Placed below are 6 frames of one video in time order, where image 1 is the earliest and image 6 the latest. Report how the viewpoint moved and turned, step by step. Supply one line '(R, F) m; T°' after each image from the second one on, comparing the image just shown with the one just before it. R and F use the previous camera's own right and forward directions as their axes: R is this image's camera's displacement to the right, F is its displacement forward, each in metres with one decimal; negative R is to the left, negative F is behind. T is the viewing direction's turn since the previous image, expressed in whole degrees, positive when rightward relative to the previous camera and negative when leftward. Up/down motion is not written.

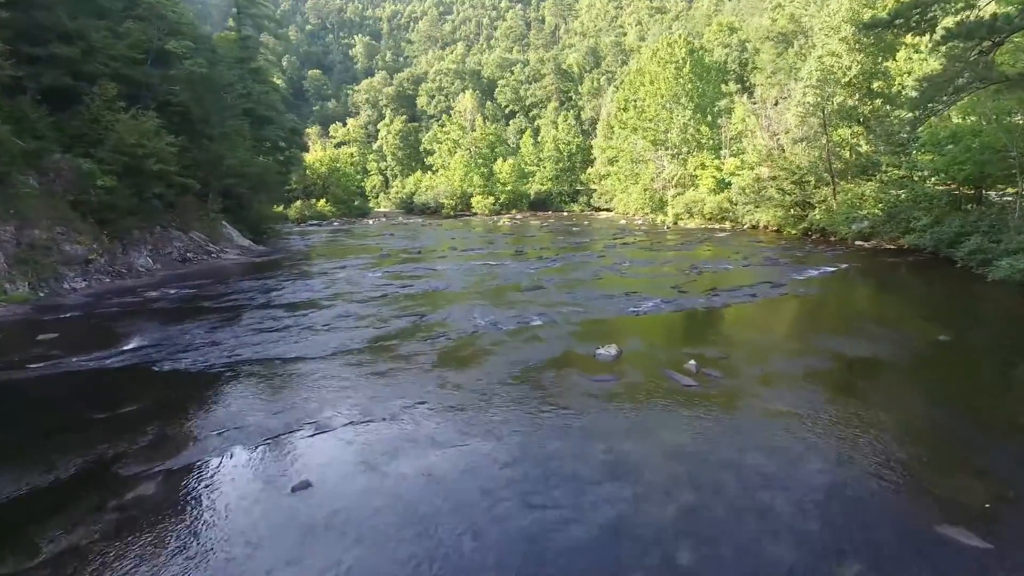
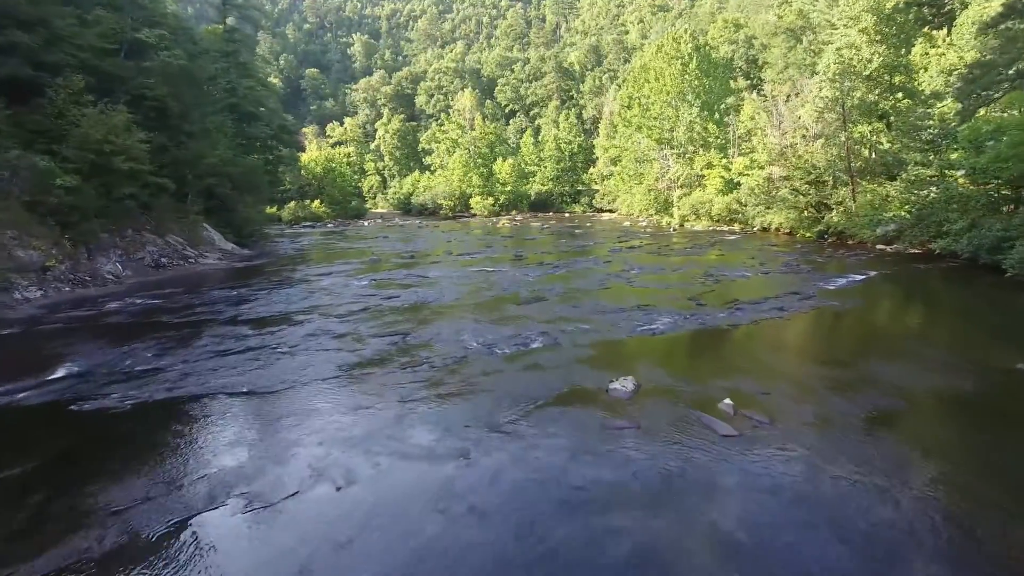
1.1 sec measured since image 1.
(0.0, +1.8) m; 0°
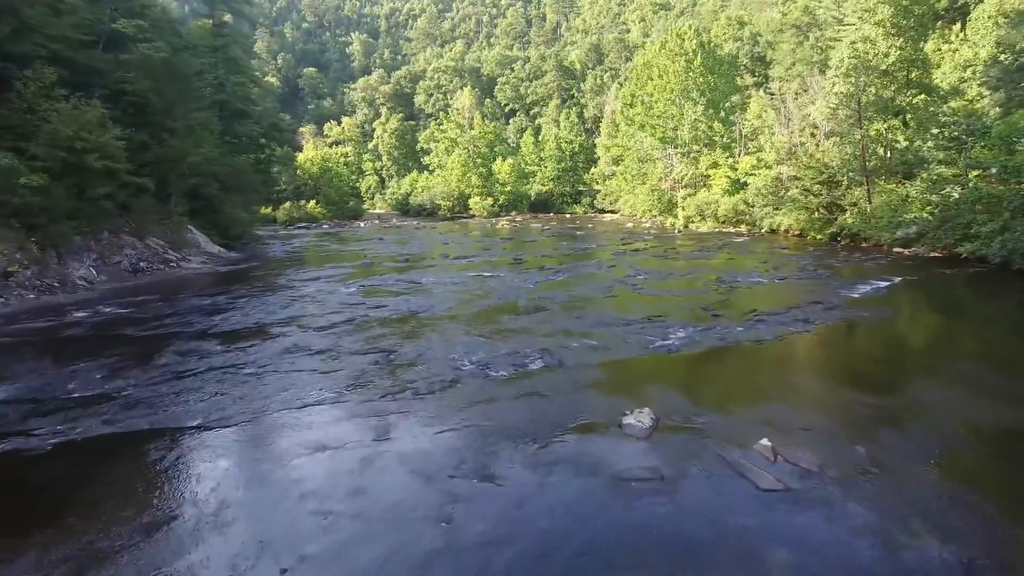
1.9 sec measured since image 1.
(0.0, +1.3) m; 0°
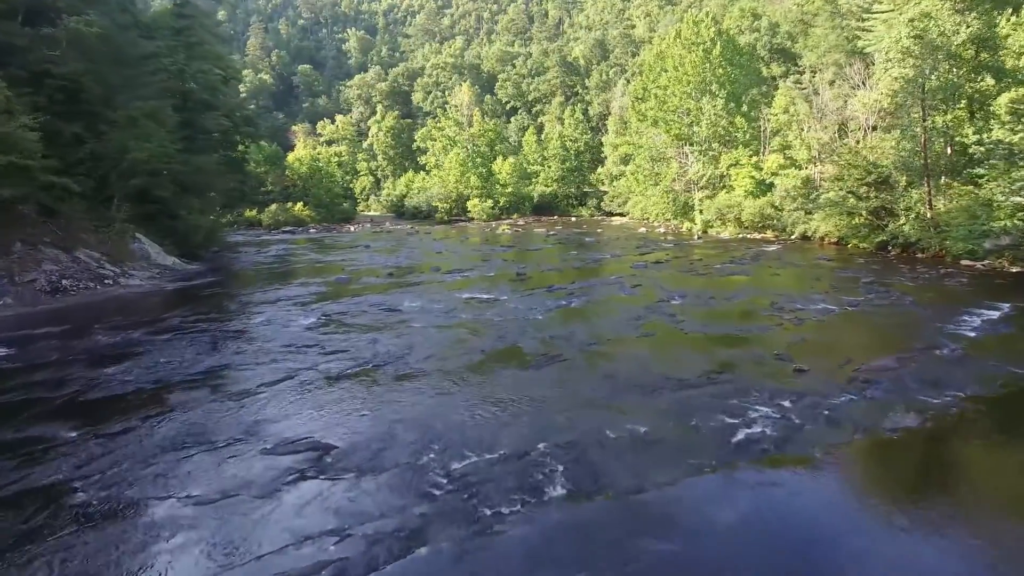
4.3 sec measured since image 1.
(0.0, +3.9) m; 0°
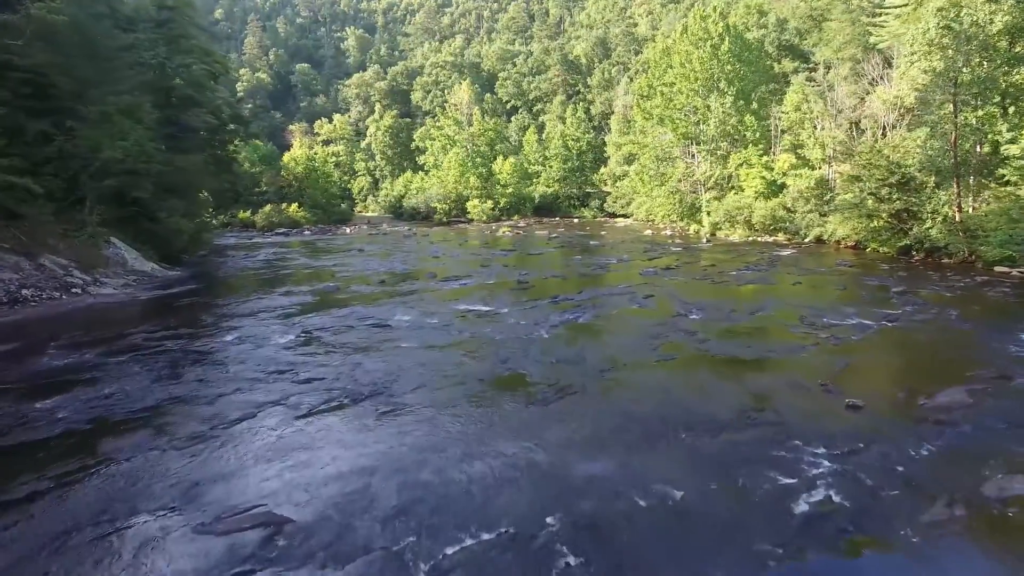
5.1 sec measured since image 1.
(0.0, +1.5) m; 0°
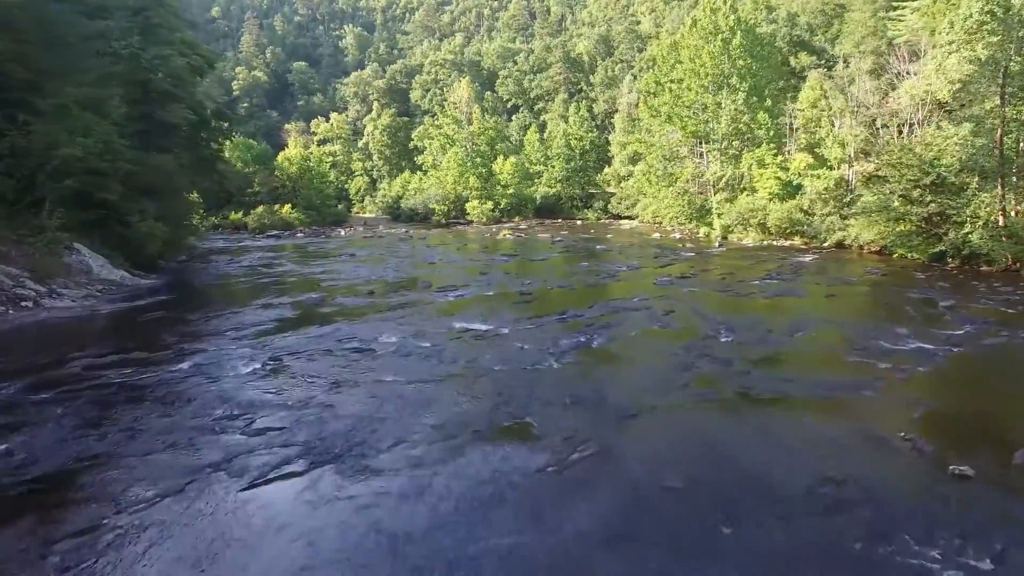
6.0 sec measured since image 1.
(0.0, +1.9) m; 0°
